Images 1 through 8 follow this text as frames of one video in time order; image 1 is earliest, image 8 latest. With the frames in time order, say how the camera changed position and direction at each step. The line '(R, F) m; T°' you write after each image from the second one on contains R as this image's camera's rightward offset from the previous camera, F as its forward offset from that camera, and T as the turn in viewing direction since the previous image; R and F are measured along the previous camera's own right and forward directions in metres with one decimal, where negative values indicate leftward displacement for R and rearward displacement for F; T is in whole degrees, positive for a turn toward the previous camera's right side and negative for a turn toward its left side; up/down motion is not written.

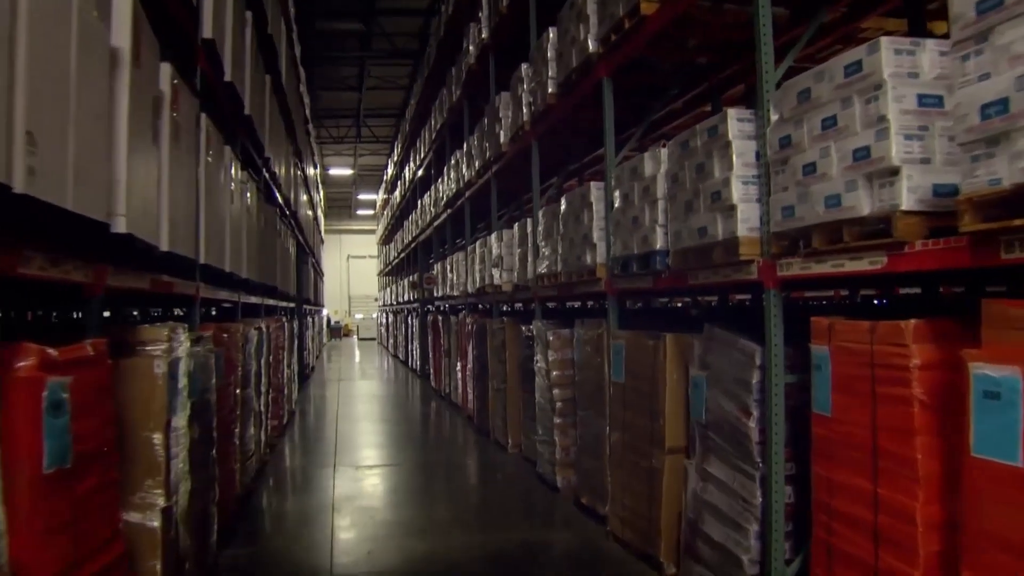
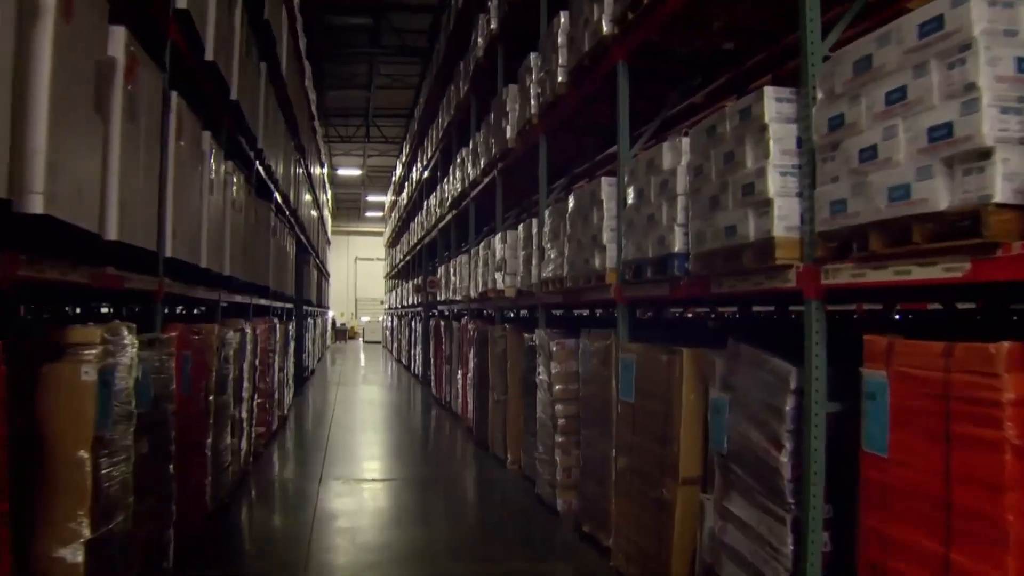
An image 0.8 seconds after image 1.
(0.0, +0.4) m; 0°
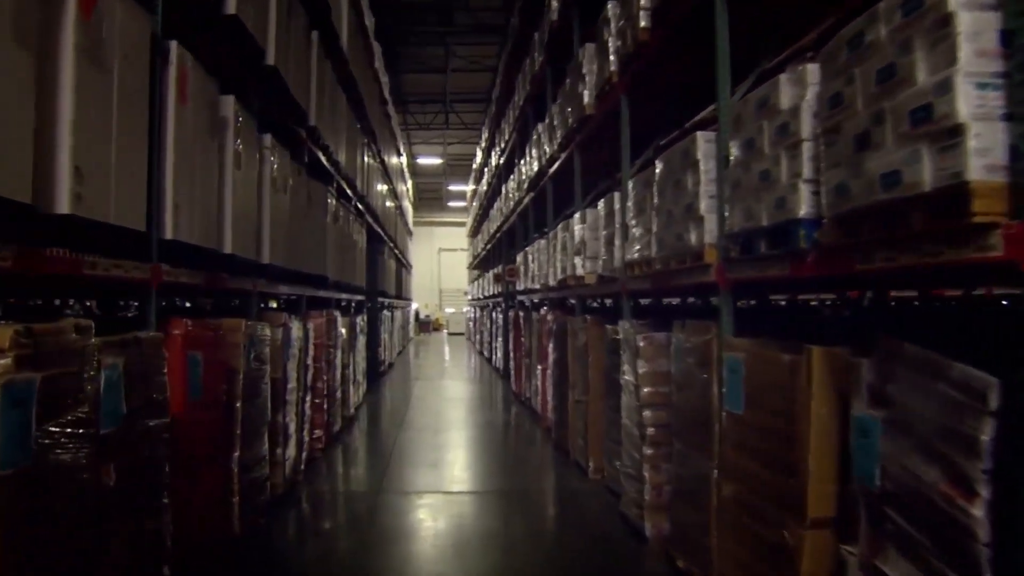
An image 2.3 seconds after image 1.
(0.0, +0.7) m; -5°
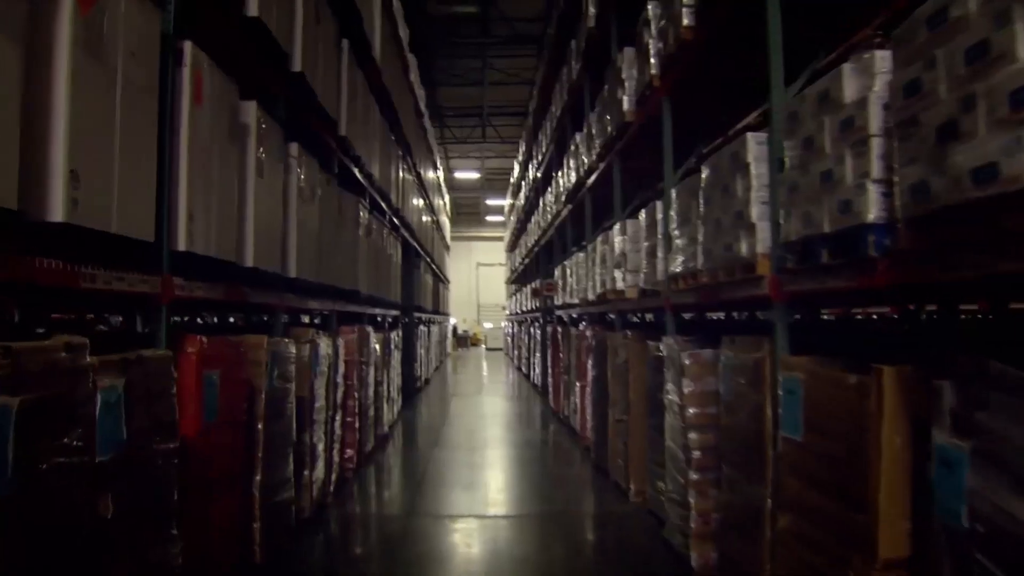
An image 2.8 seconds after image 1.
(0.0, +0.2) m; -2°
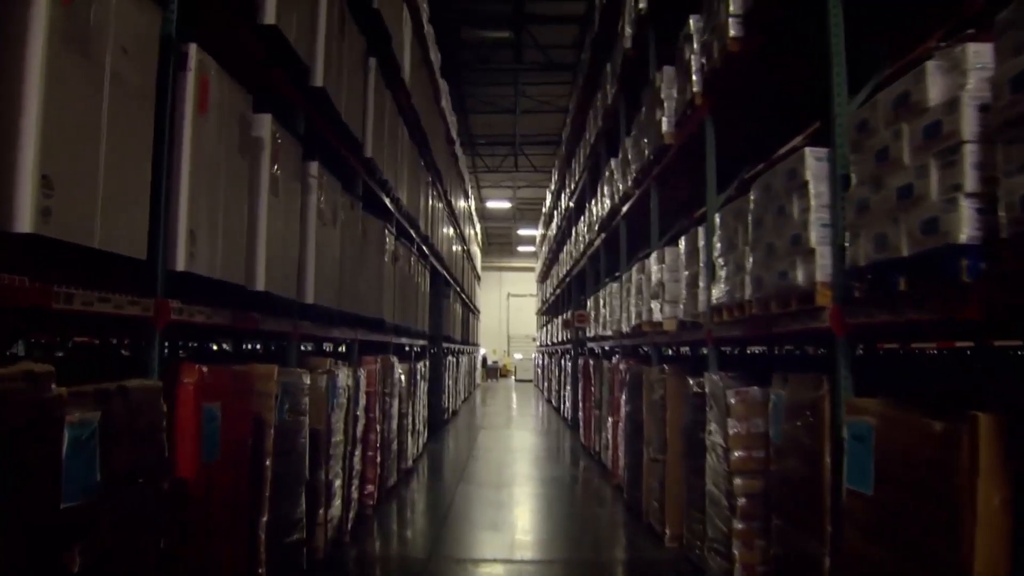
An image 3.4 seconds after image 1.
(0.0, +0.3) m; -2°
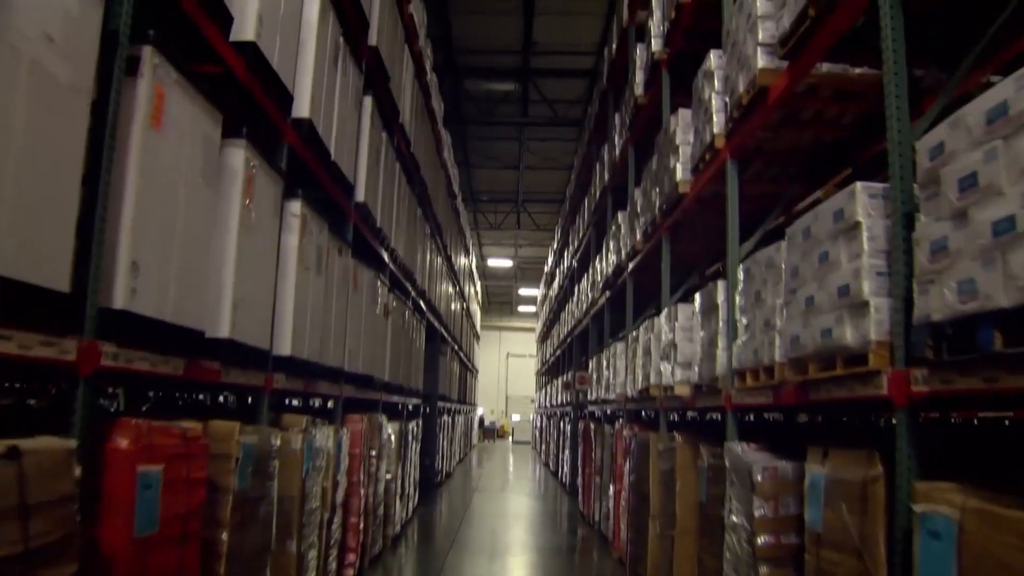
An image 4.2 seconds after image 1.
(0.0, +0.4) m; 0°
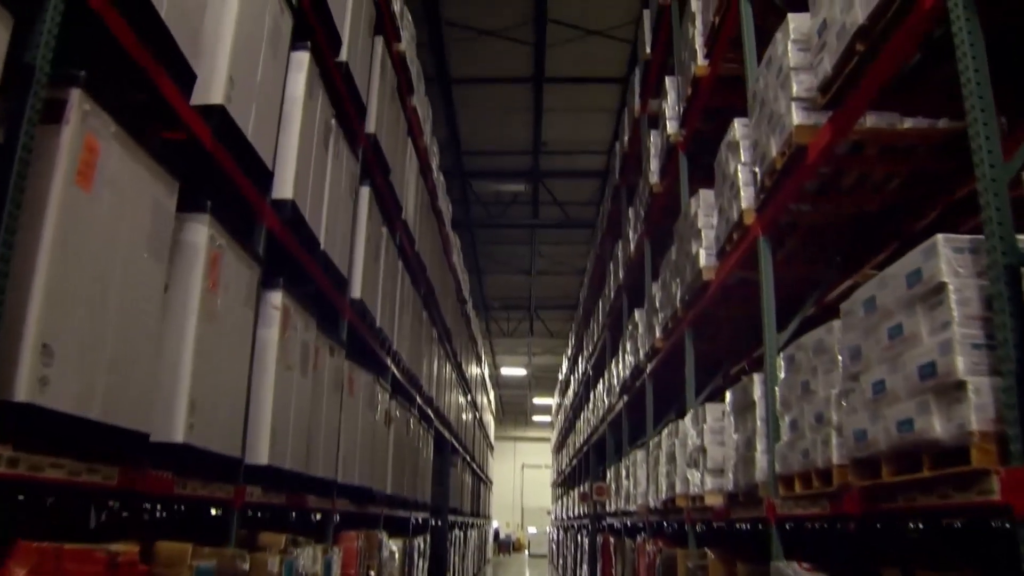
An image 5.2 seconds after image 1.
(0.0, +0.4) m; -1°
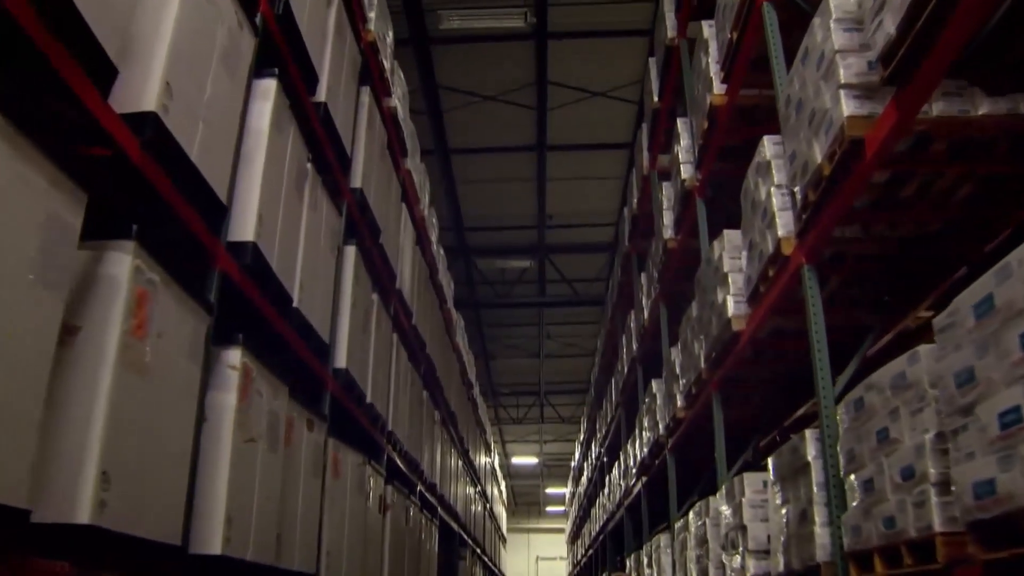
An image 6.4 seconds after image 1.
(0.0, +0.5) m; 0°
